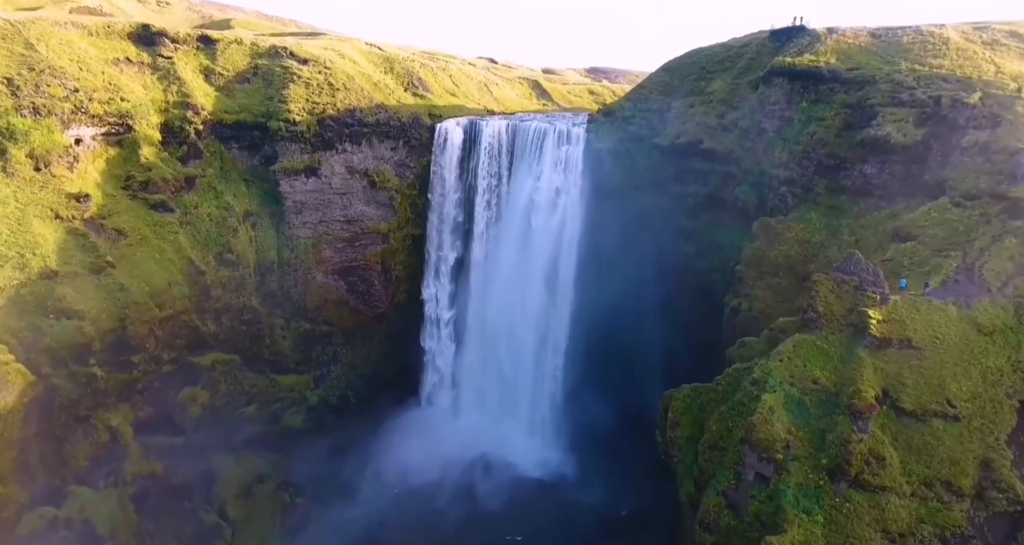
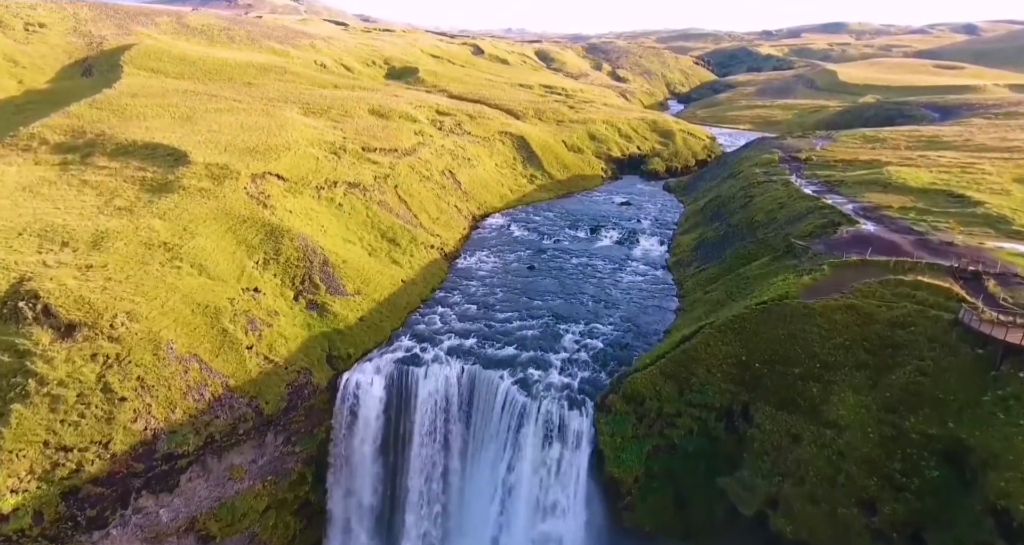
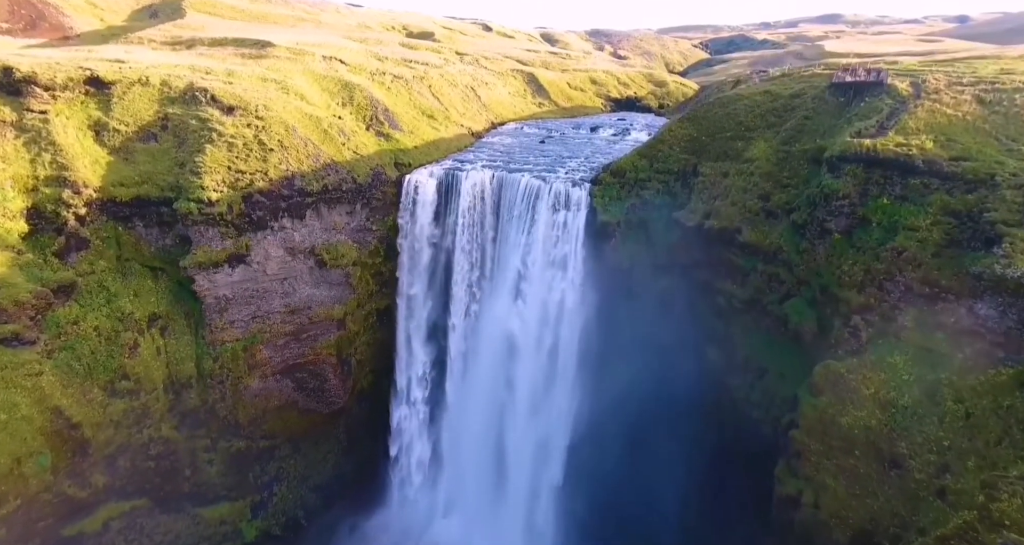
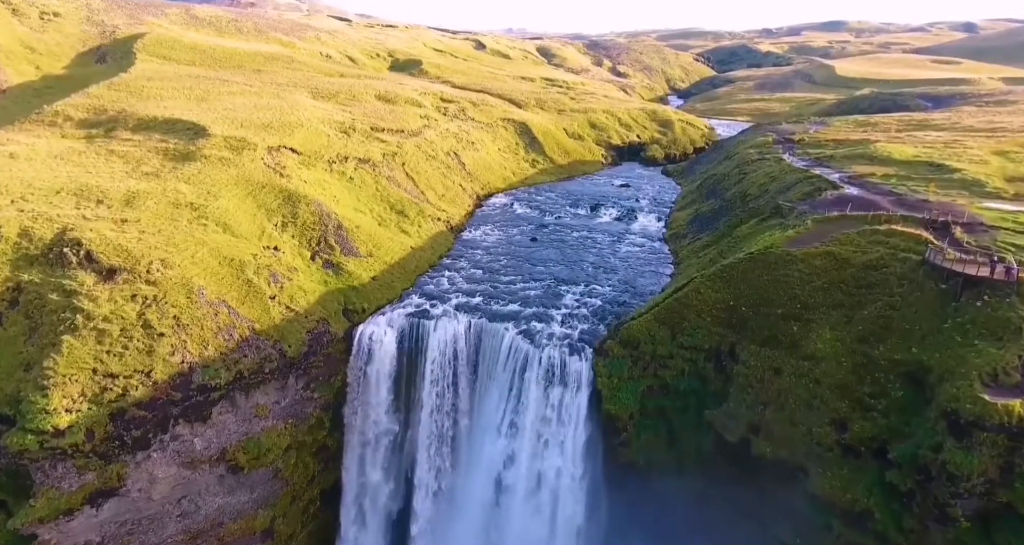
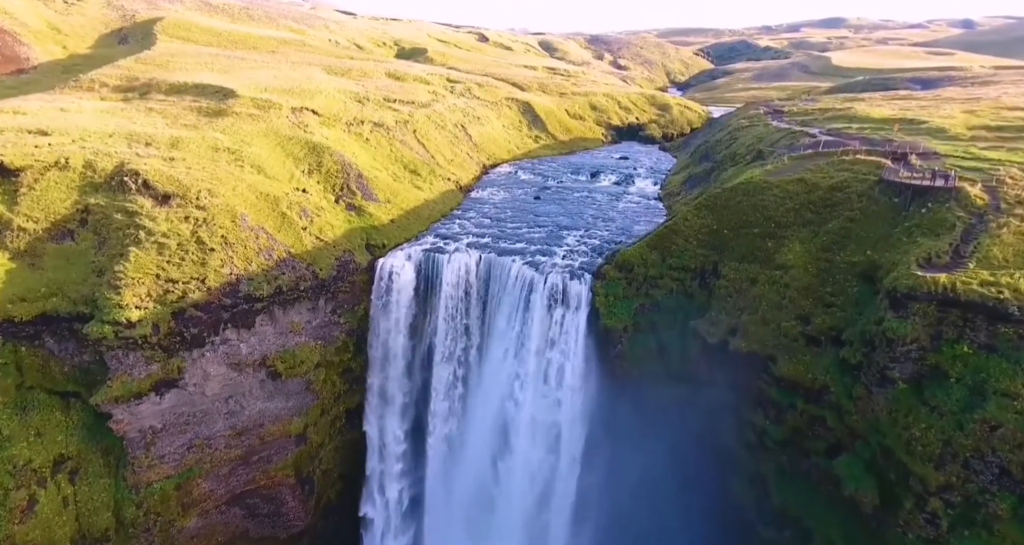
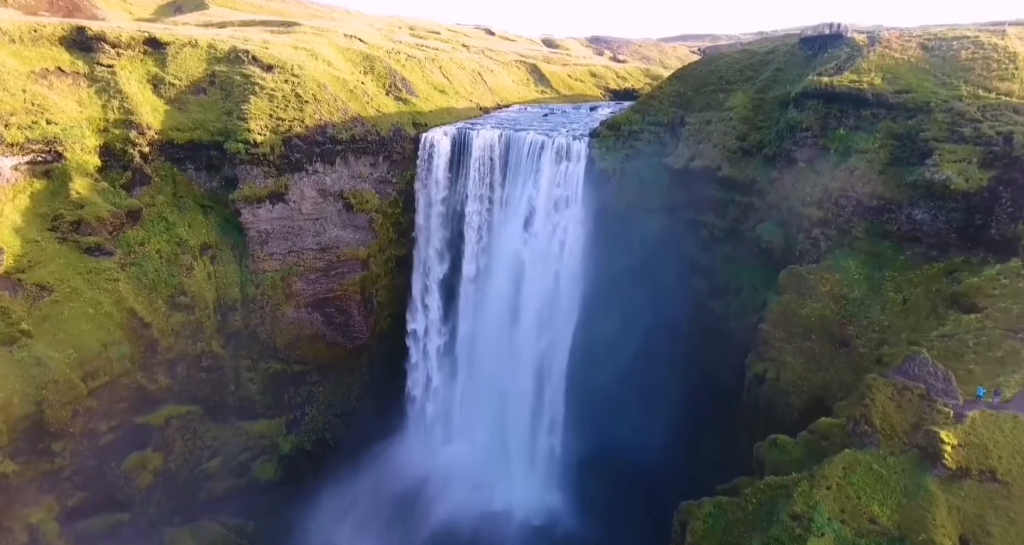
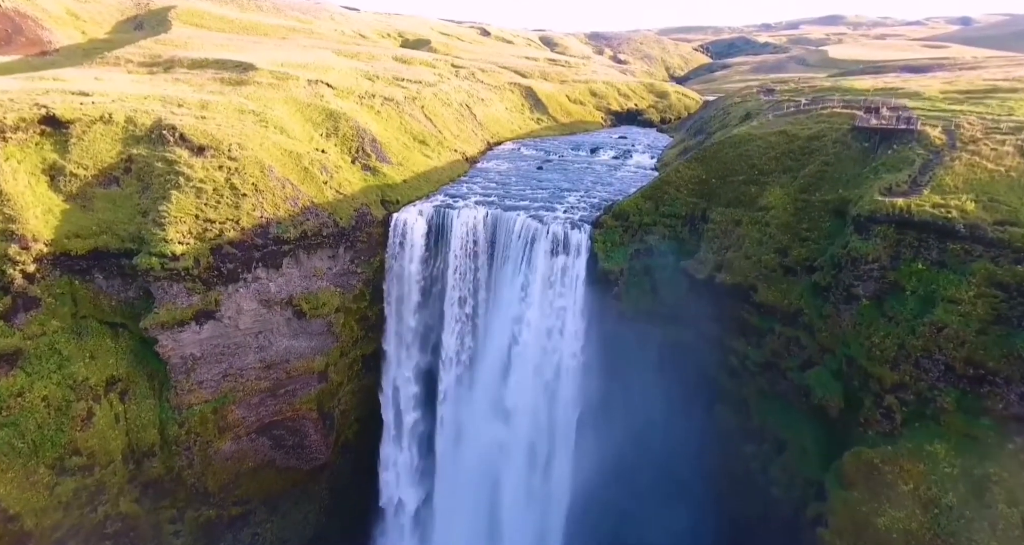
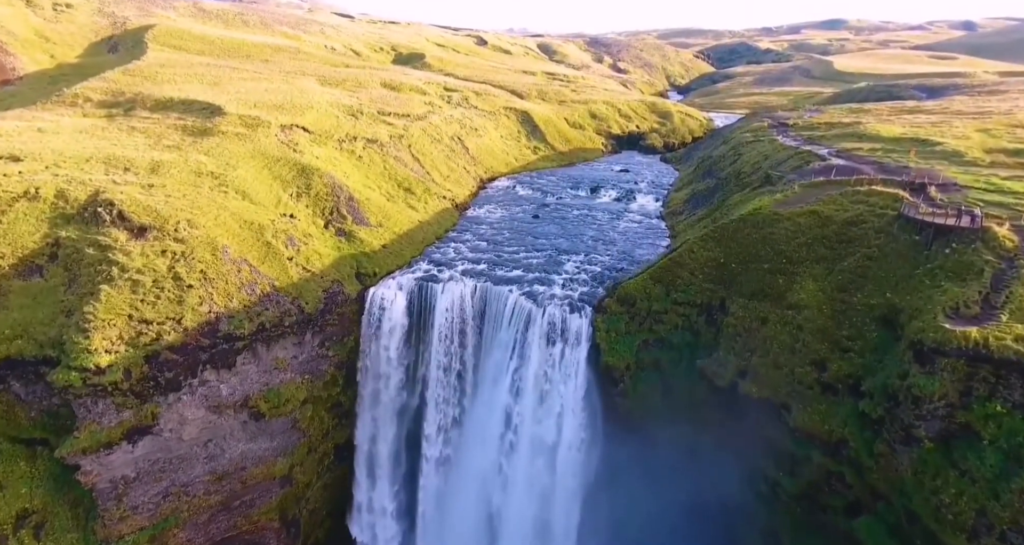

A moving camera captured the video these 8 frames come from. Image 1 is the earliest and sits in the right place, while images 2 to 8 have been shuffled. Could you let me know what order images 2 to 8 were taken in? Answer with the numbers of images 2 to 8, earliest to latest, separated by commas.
6, 3, 7, 5, 8, 4, 2
